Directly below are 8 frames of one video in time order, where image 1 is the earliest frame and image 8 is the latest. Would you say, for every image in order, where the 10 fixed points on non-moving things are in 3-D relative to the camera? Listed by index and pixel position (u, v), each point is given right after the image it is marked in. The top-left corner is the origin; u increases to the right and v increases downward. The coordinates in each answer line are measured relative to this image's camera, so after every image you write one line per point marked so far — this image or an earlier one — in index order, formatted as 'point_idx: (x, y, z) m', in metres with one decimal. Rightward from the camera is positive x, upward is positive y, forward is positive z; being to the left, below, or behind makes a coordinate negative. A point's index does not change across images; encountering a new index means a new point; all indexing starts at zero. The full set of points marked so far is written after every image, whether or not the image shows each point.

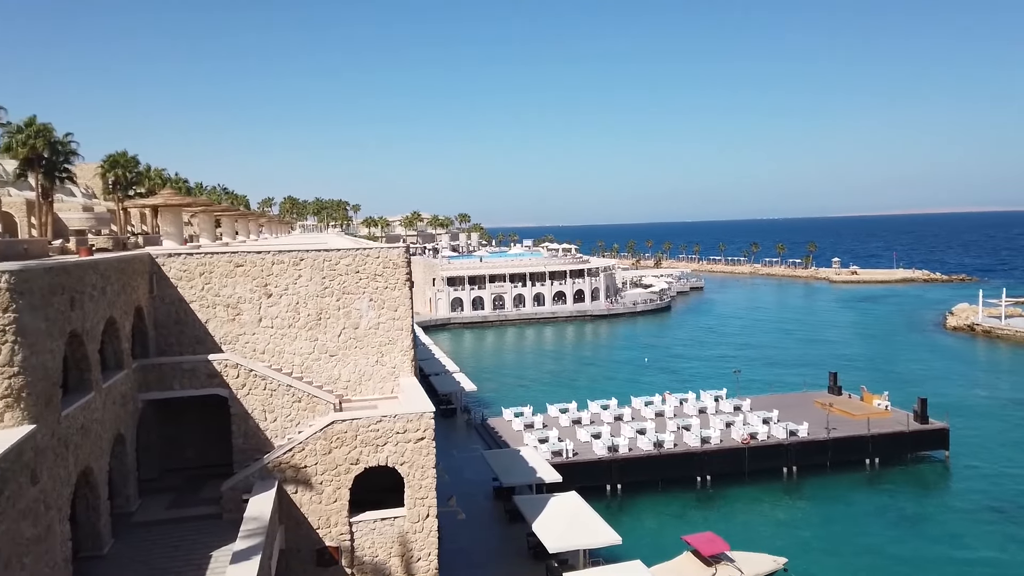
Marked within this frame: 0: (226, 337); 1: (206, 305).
0: (-7.6, -1.3, +19.9) m
1: (-8.0, -0.4, +19.7) m
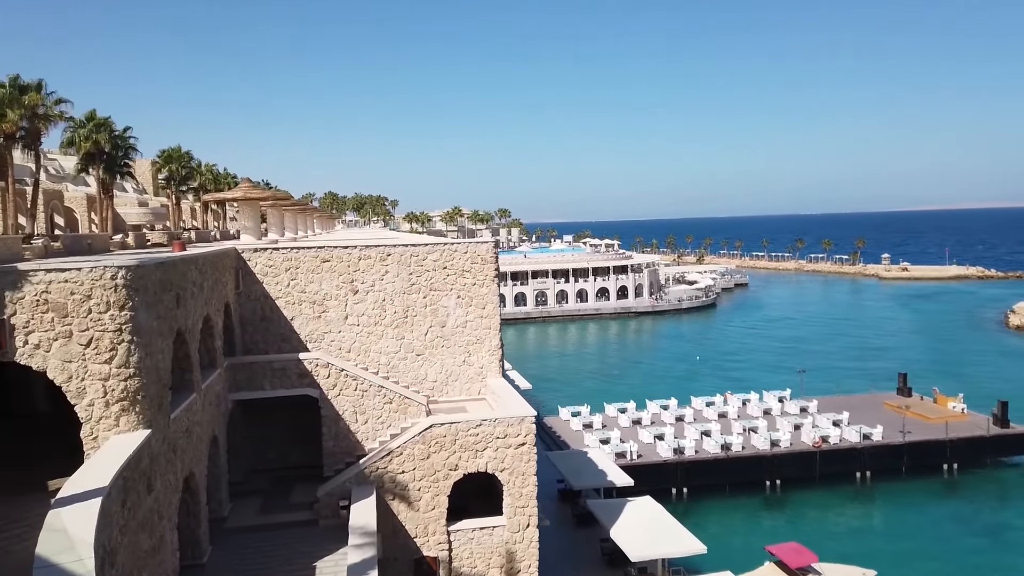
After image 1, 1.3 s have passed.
0: (-5.1, -1.2, +19.2) m
1: (-5.6, -0.3, +19.0) m
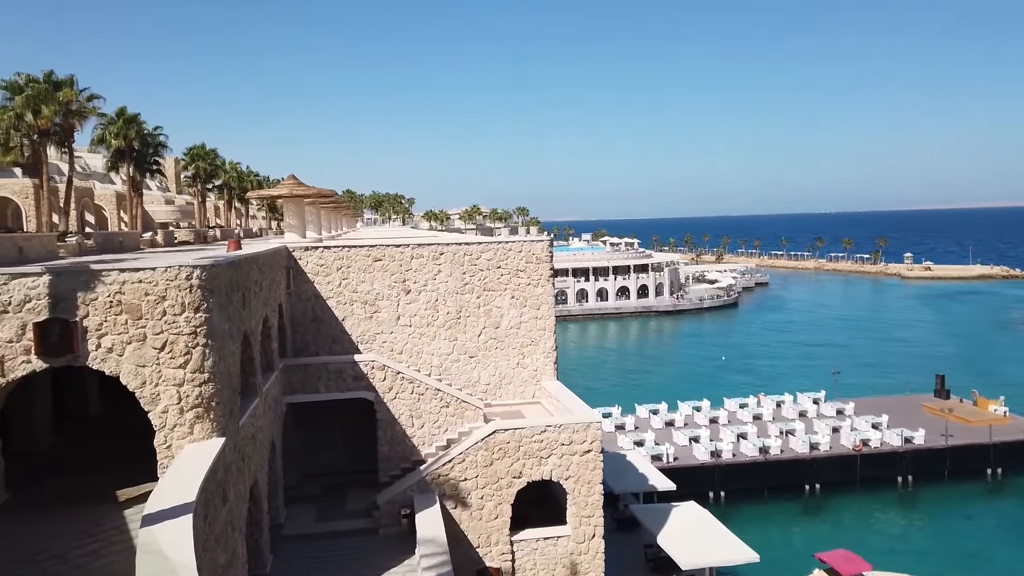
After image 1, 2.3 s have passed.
0: (-3.7, -1.2, +18.7) m
1: (-4.2, -0.3, +18.5) m
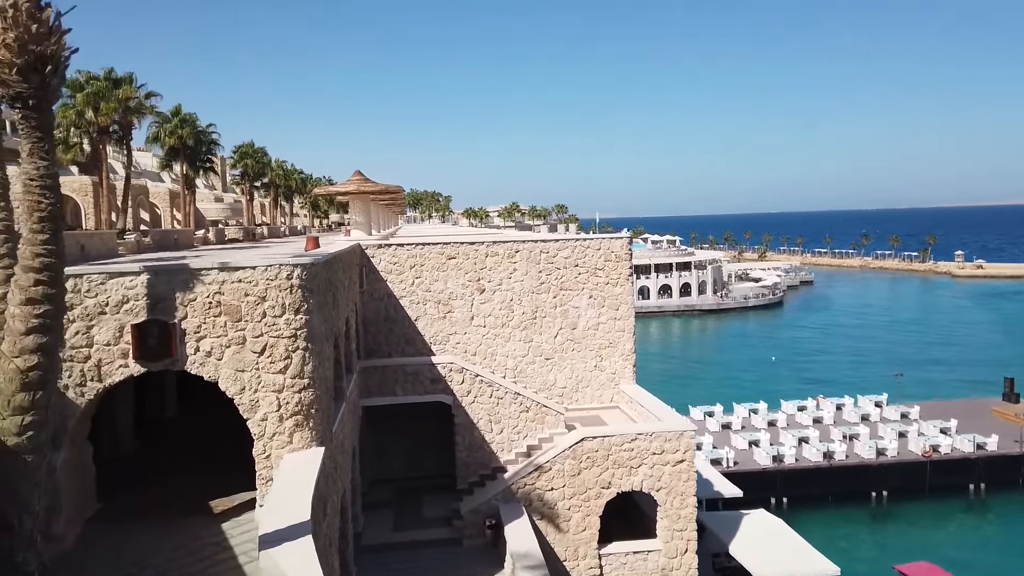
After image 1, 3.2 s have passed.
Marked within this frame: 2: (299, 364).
0: (-1.8, -1.2, +18.1) m
1: (-2.3, -0.3, +17.9) m
2: (-2.7, -1.0, +9.5) m
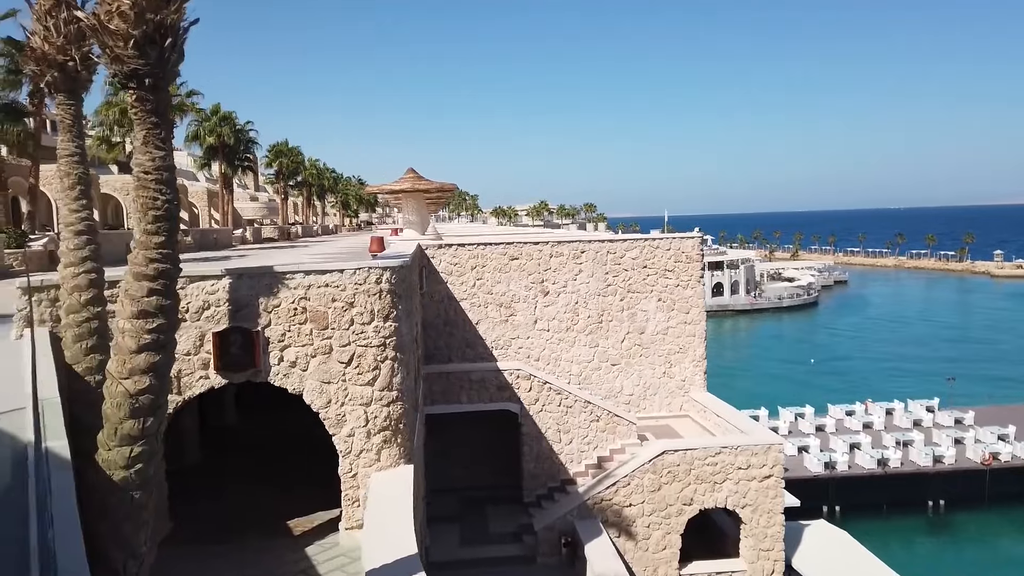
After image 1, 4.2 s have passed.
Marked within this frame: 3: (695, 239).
0: (-0.3, -1.2, +17.3) m
1: (-0.8, -0.3, +17.1) m
2: (-1.4, -1.0, +8.8) m
3: (+4.2, +1.1, +17.3) m
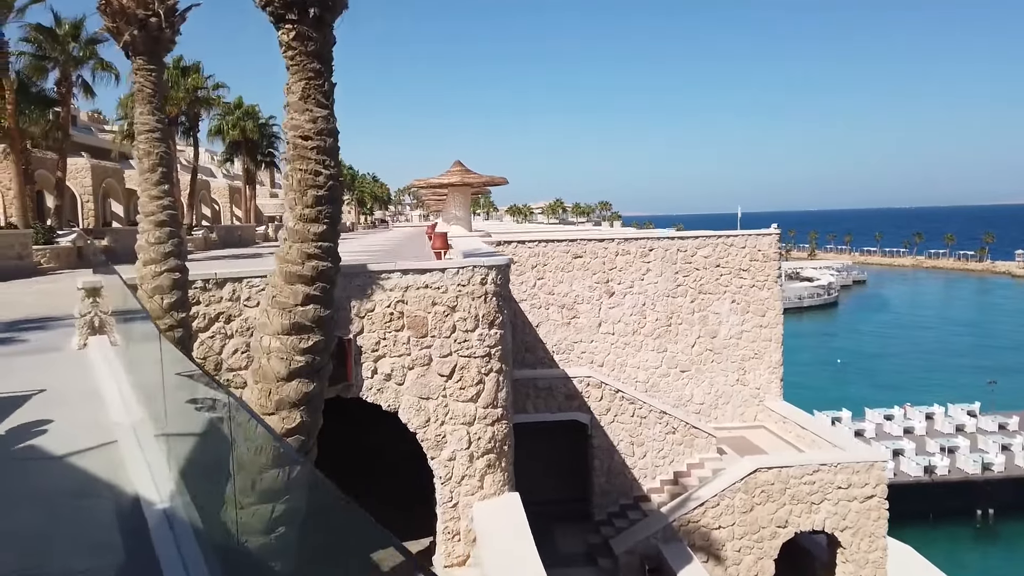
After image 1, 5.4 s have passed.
0: (+1.0, -1.2, +16.2) m
1: (+0.6, -0.3, +16.0) m
2: (-0.2, -1.0, +7.6) m
3: (+5.6, +1.1, +16.1) m
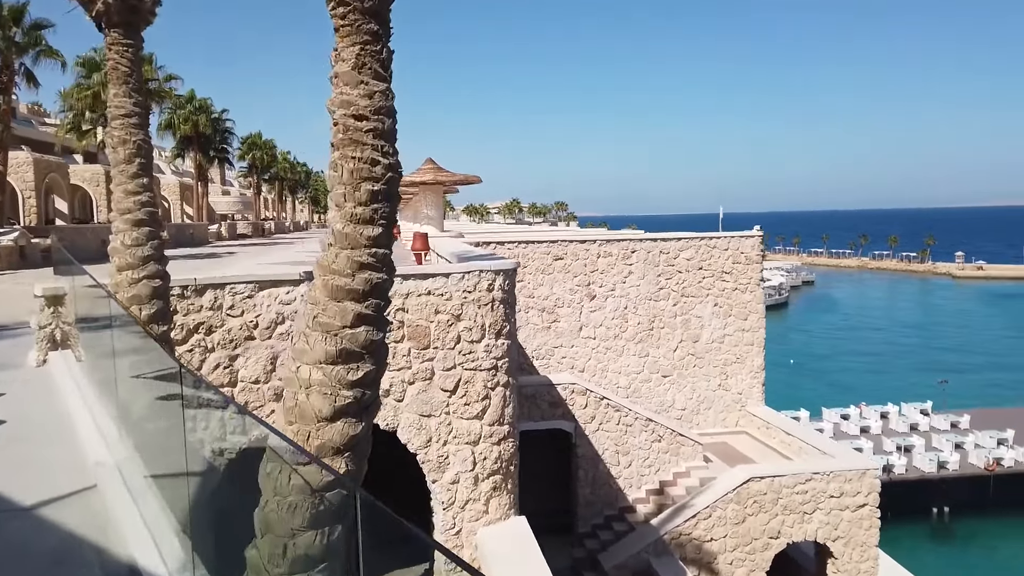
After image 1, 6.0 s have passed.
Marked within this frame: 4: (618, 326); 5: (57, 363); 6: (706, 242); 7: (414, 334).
0: (+0.6, -1.3, +15.6) m
1: (+0.1, -0.4, +15.4) m
2: (-0.1, -1.1, +7.0) m
3: (+5.1, +1.0, +15.8) m
4: (+2.2, -0.8, +15.7) m
5: (-4.5, -0.8, +7.5) m
6: (+4.1, +1.0, +15.8) m
7: (-0.9, -0.4, +6.7) m
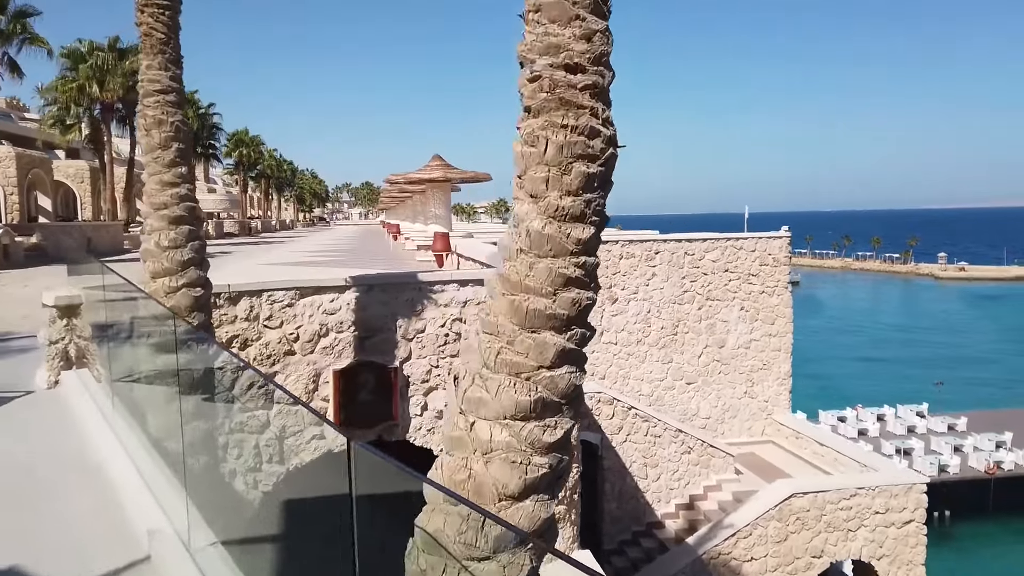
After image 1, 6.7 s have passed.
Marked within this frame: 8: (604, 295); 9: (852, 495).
0: (+0.9, -1.3, +14.9) m
1: (+0.5, -0.5, +14.7) m
2: (+0.4, -1.2, +6.3) m
3: (+5.5, +1.0, +15.2) m
4: (+2.6, -0.8, +15.0) m
5: (-3.9, -0.8, +6.6) m
6: (+4.4, +0.9, +15.1) m
7: (-0.3, -0.5, +5.9) m
8: (+1.8, -0.2, +14.9) m
9: (+5.2, -3.2, +11.5) m
